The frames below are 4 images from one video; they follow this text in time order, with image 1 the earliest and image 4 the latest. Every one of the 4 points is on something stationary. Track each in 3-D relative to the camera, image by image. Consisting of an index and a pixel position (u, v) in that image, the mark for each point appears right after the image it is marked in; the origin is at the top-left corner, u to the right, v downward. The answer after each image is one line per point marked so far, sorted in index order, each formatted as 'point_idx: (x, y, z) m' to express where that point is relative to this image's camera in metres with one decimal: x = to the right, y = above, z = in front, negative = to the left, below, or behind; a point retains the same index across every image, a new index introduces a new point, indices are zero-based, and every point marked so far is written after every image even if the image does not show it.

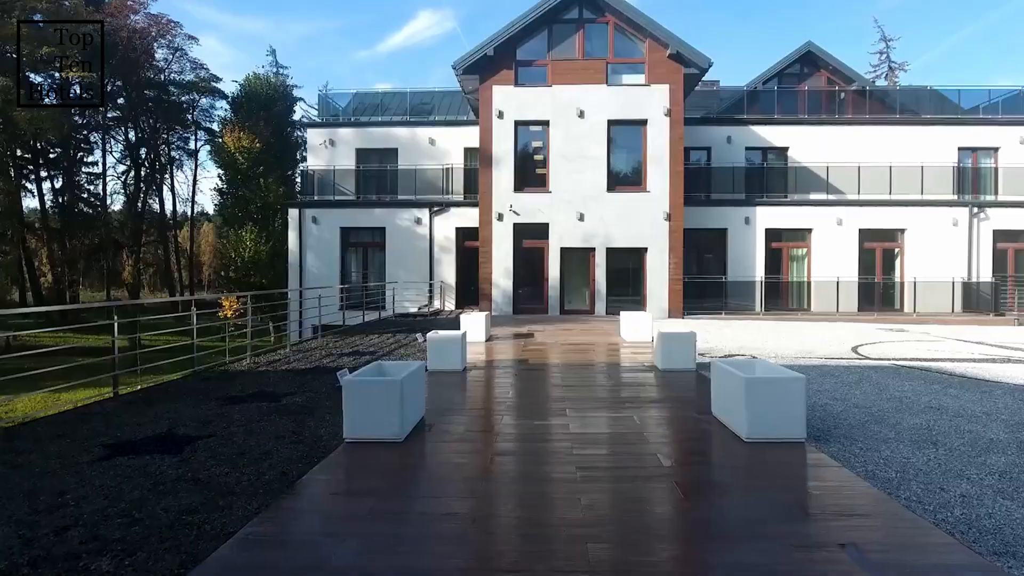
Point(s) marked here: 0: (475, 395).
0: (-0.4, -1.1, +7.1) m
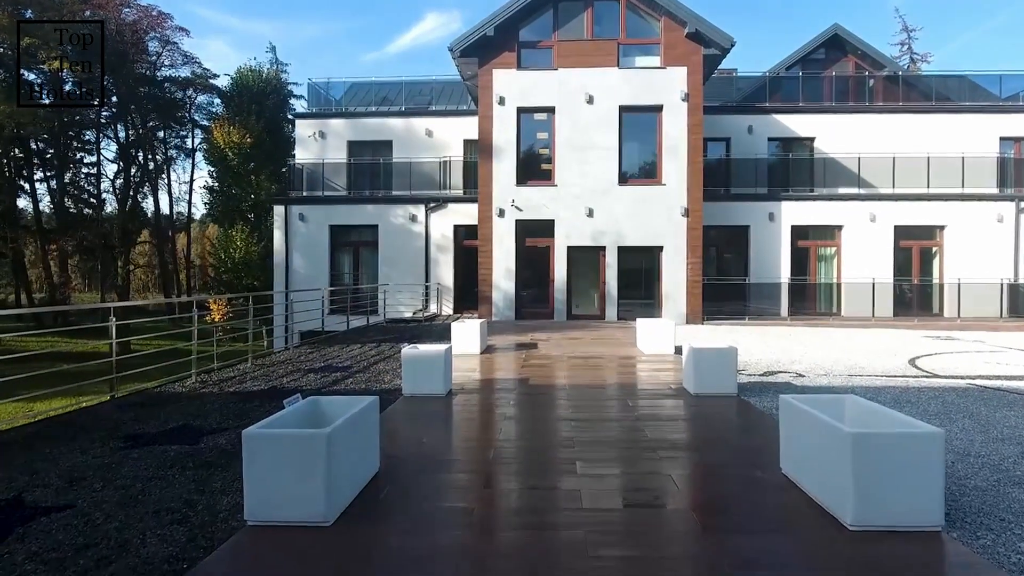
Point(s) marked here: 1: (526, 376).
0: (-0.4, -1.2, +5.4) m
1: (+0.2, -1.1, +8.4) m
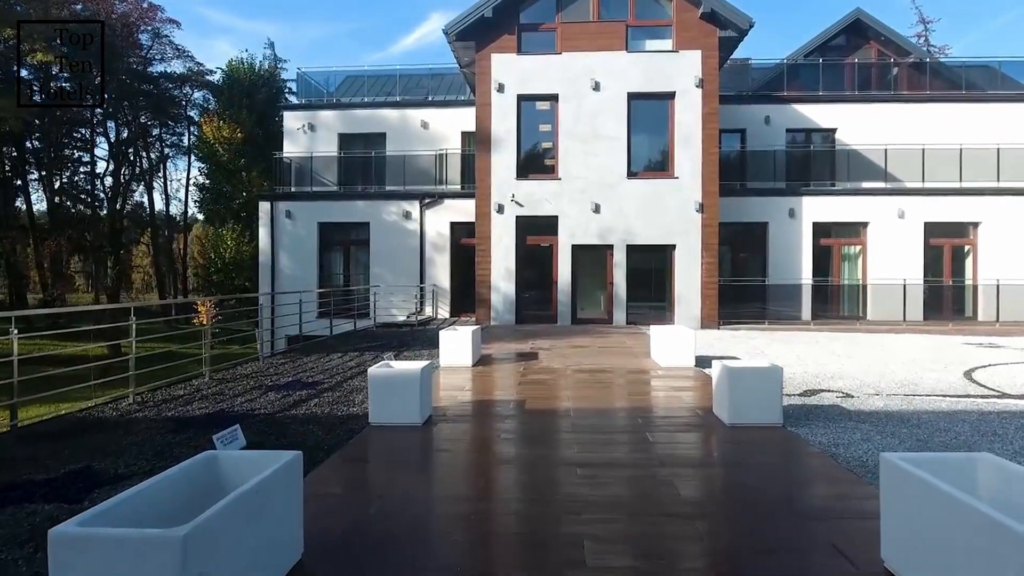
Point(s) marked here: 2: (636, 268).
0: (-0.5, -1.2, +4.2) m
1: (+0.1, -1.1, +7.1) m
2: (+2.8, +0.5, +15.8) m
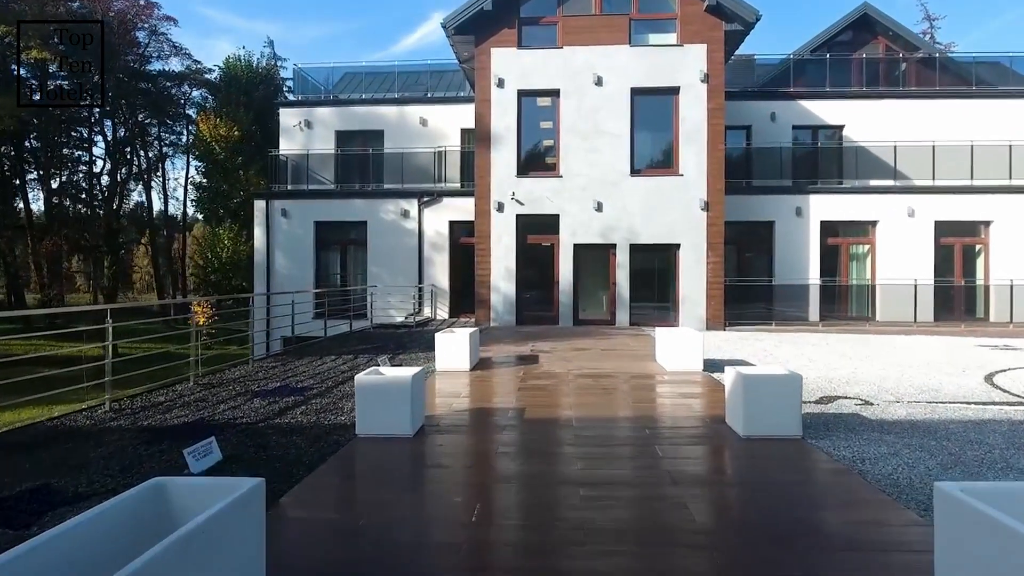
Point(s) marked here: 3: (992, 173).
0: (-0.5, -1.2, +3.8) m
1: (+0.1, -1.1, +6.7) m
2: (+2.8, +0.4, +15.4) m
3: (+11.8, +2.9, +17.2) m
